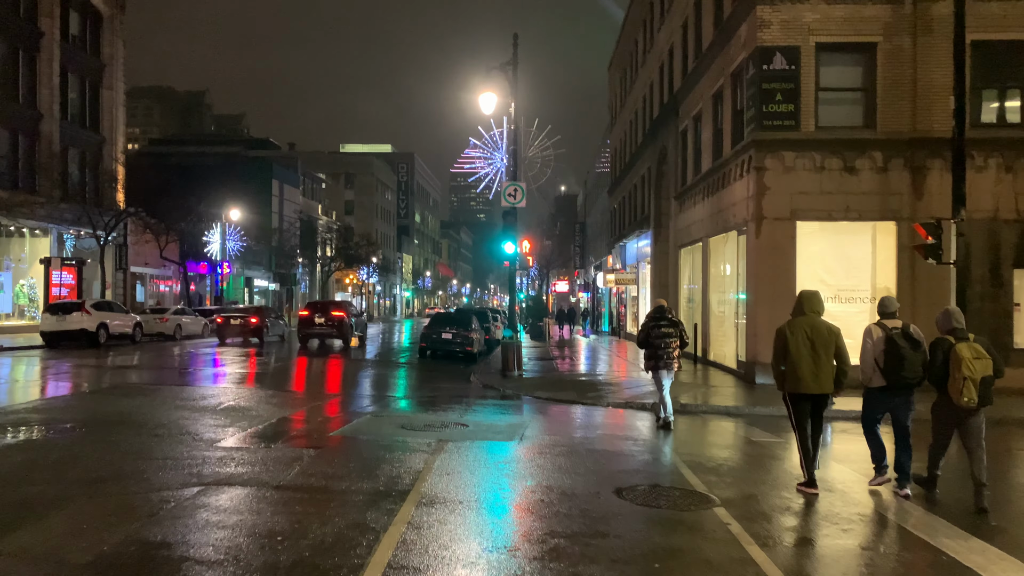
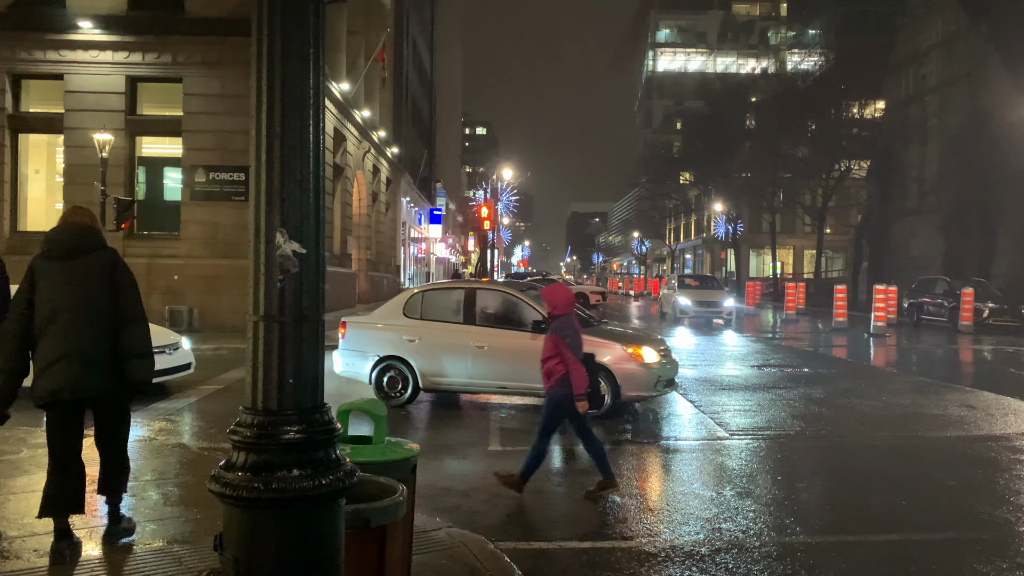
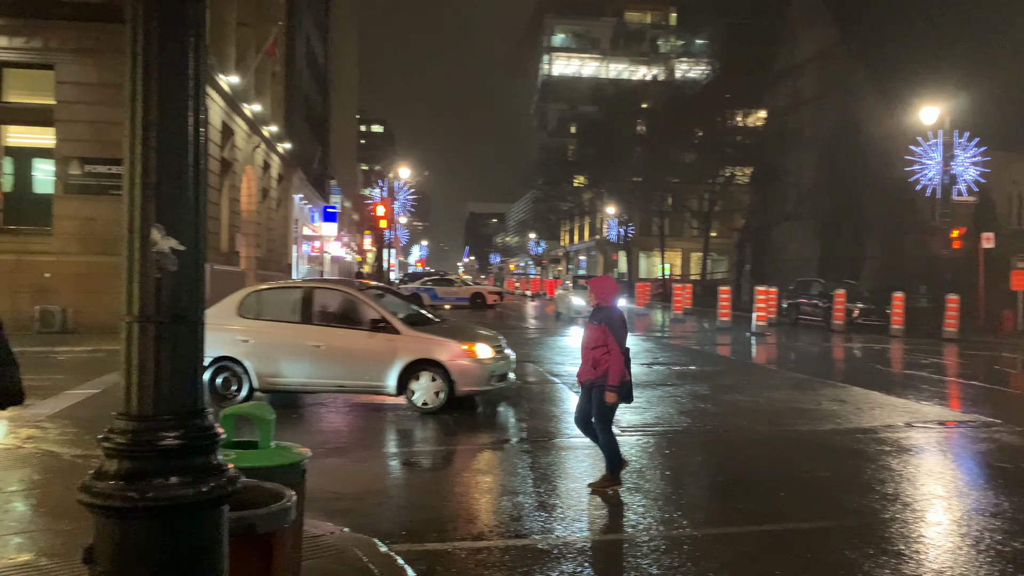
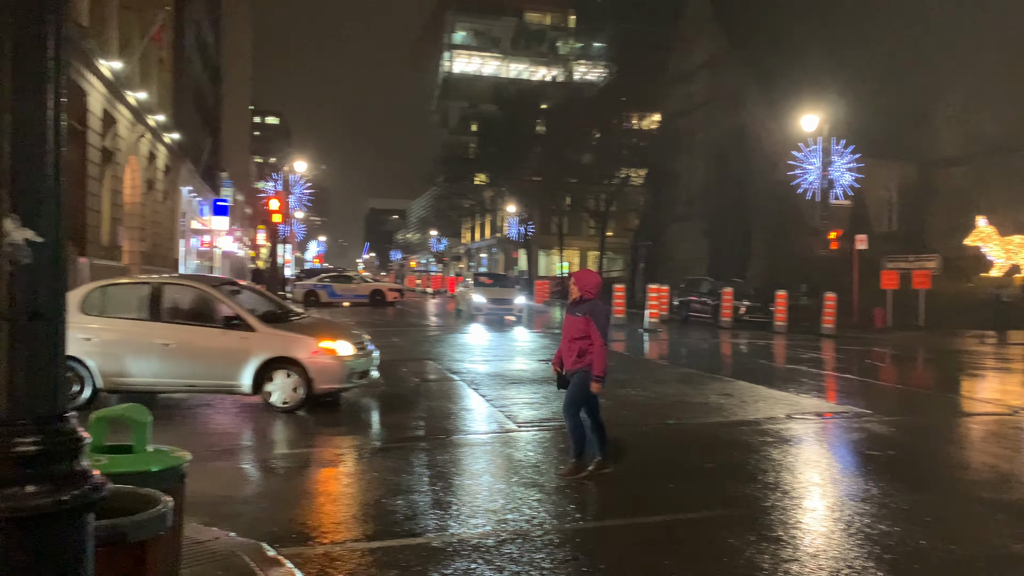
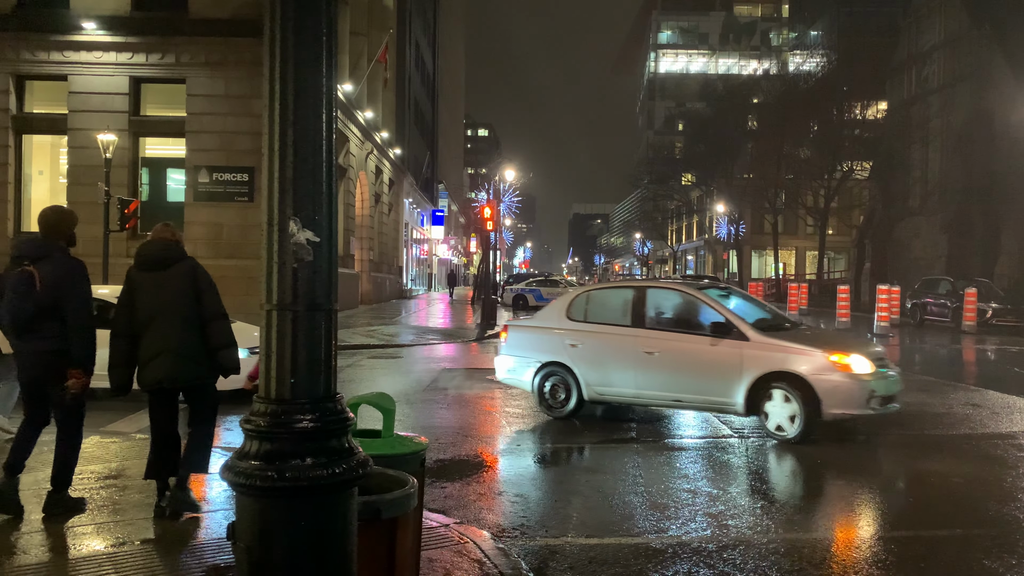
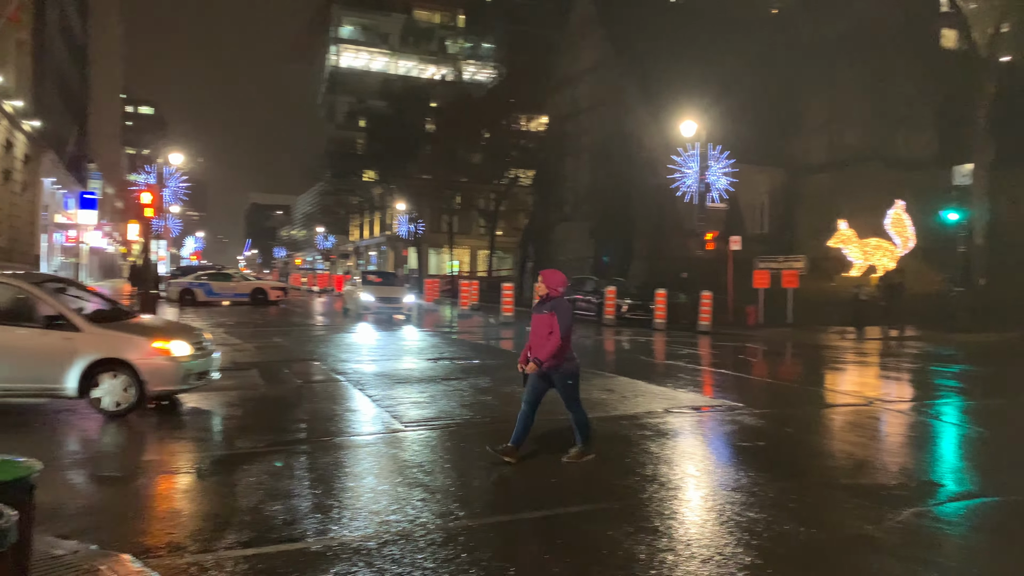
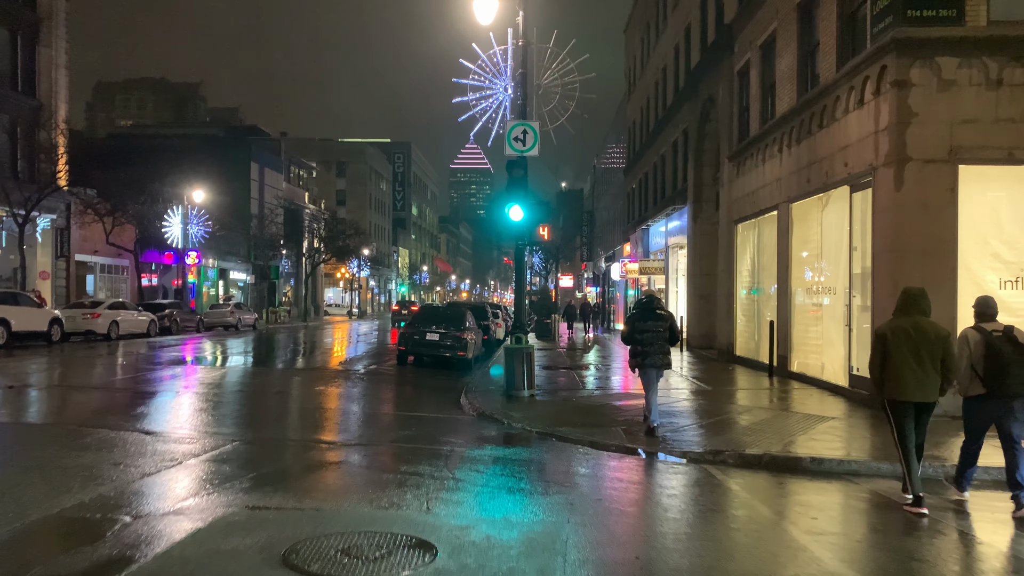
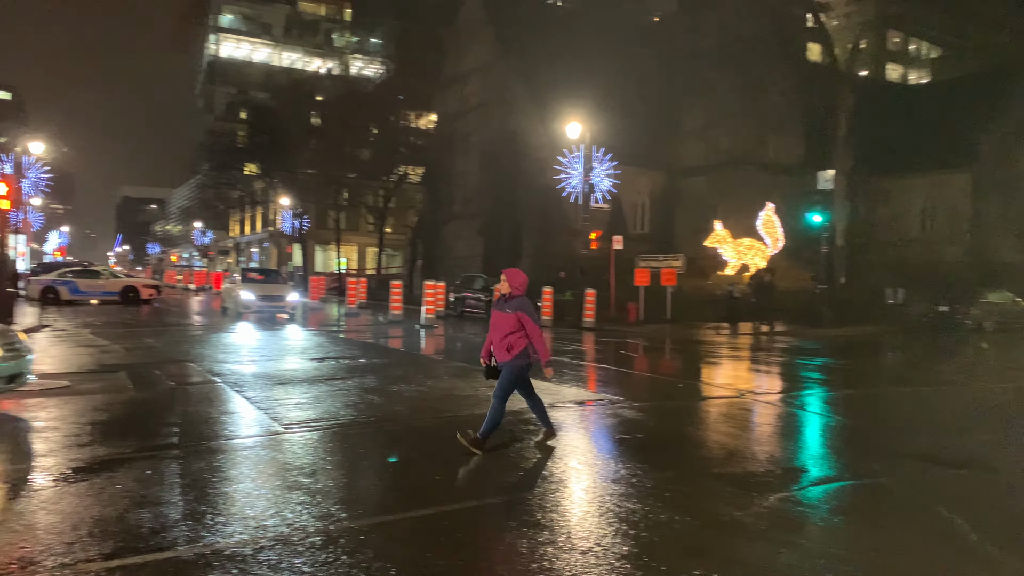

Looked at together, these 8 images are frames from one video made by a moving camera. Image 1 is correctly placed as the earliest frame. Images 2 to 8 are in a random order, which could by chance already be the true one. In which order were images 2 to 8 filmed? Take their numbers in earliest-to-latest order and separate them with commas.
7, 8, 6, 4, 3, 2, 5
